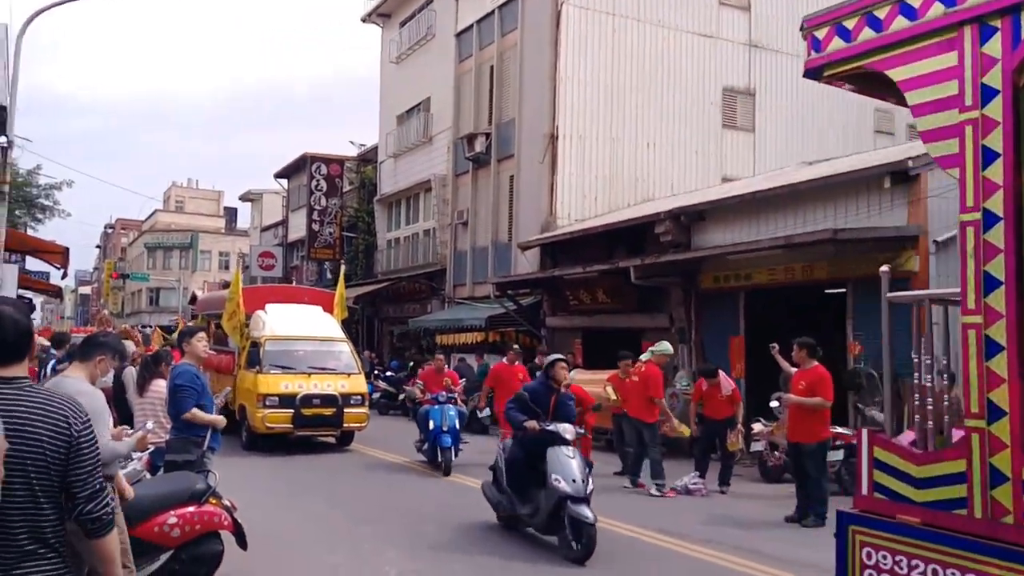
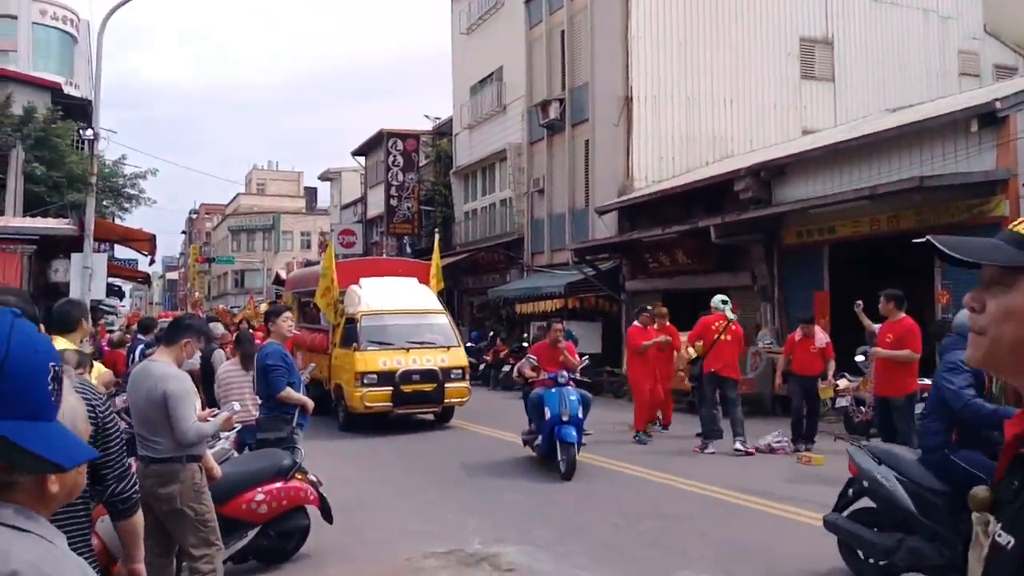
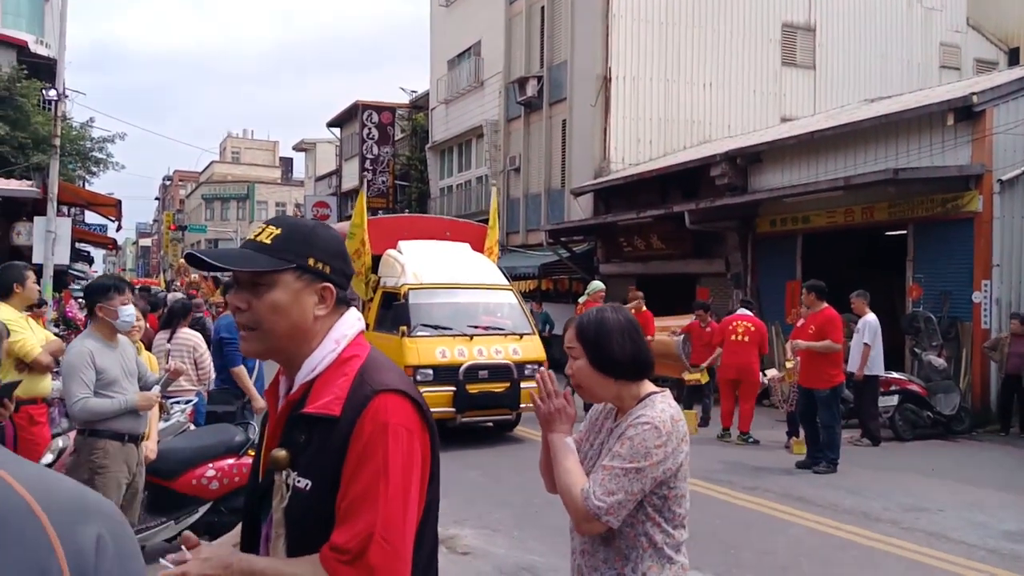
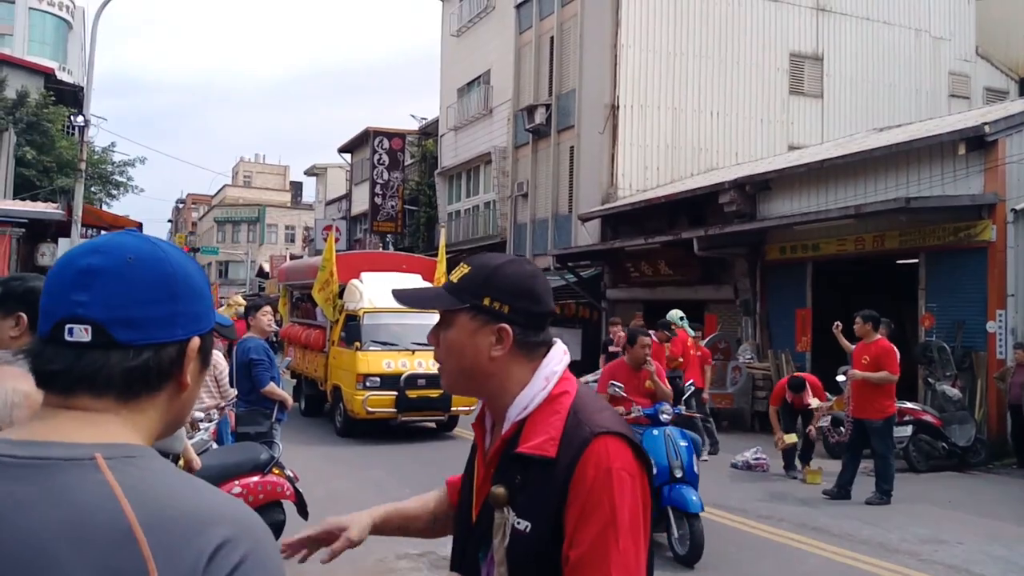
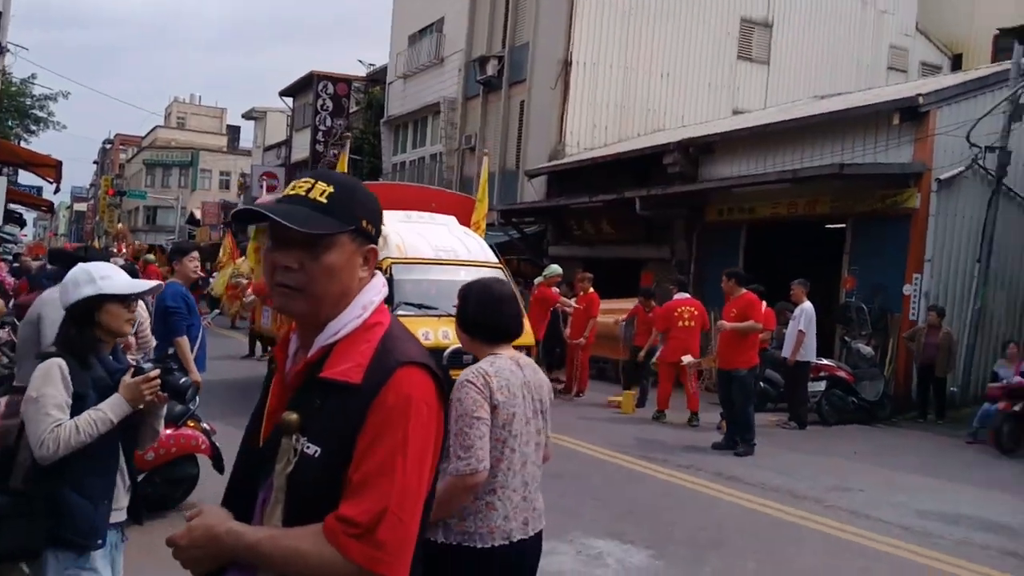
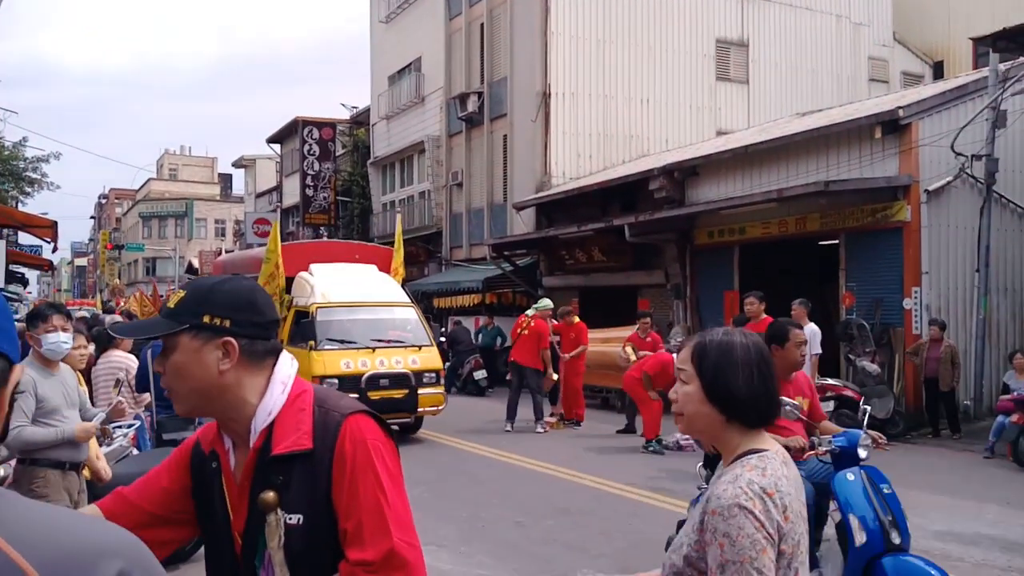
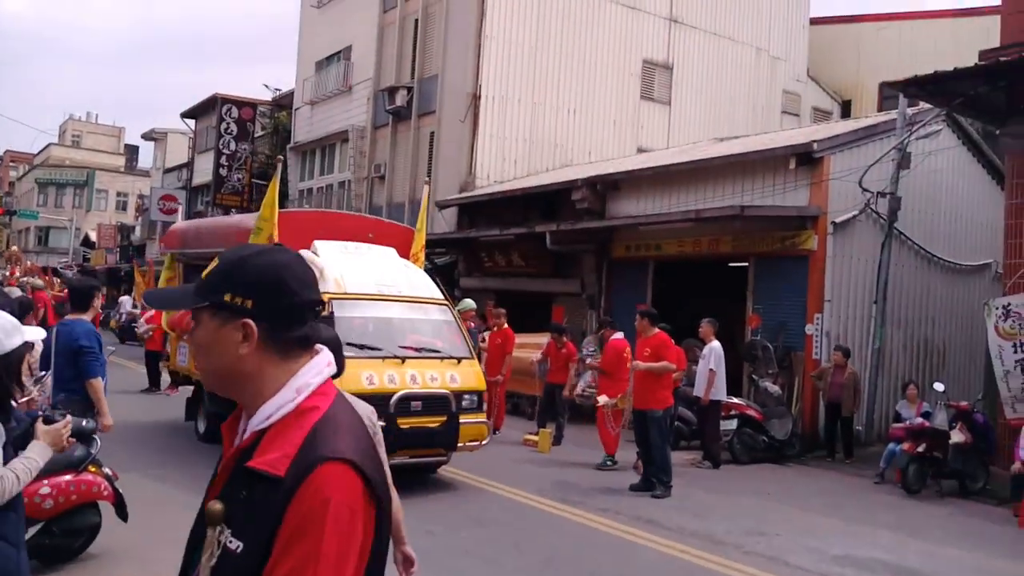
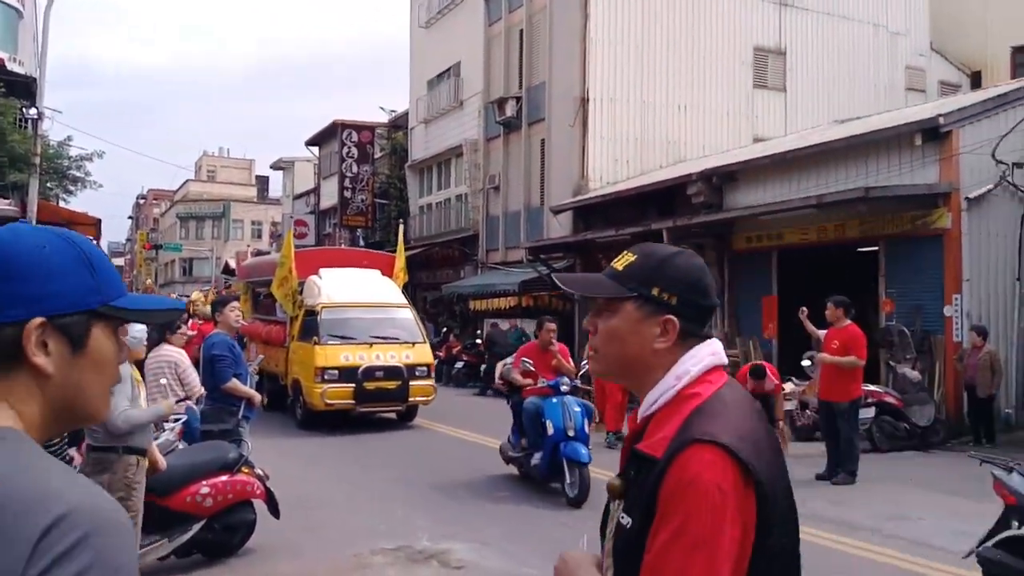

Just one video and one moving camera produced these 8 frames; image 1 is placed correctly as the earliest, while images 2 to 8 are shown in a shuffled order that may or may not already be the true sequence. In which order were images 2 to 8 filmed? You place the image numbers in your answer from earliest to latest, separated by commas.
2, 8, 4, 6, 3, 5, 7
